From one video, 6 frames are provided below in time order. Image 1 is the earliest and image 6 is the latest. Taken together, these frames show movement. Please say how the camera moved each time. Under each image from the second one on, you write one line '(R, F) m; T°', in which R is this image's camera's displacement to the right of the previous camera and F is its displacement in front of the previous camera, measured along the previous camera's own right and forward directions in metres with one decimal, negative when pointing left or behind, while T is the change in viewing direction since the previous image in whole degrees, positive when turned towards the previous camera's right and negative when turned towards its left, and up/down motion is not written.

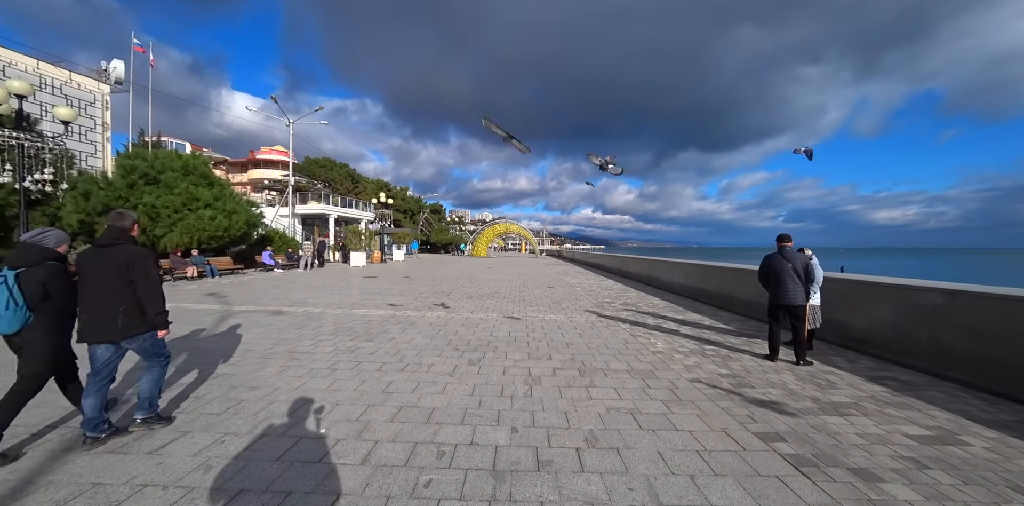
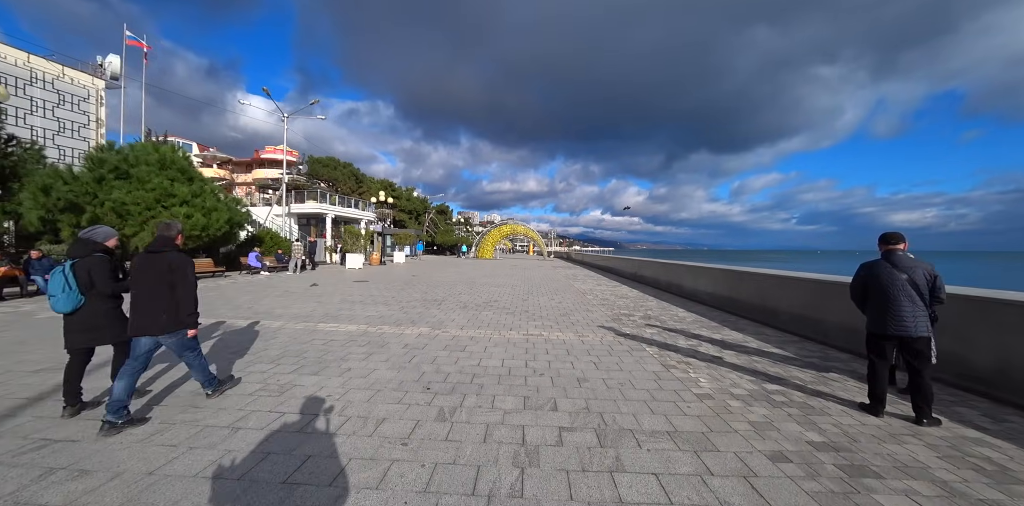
(+0.2, +1.5) m; -1°
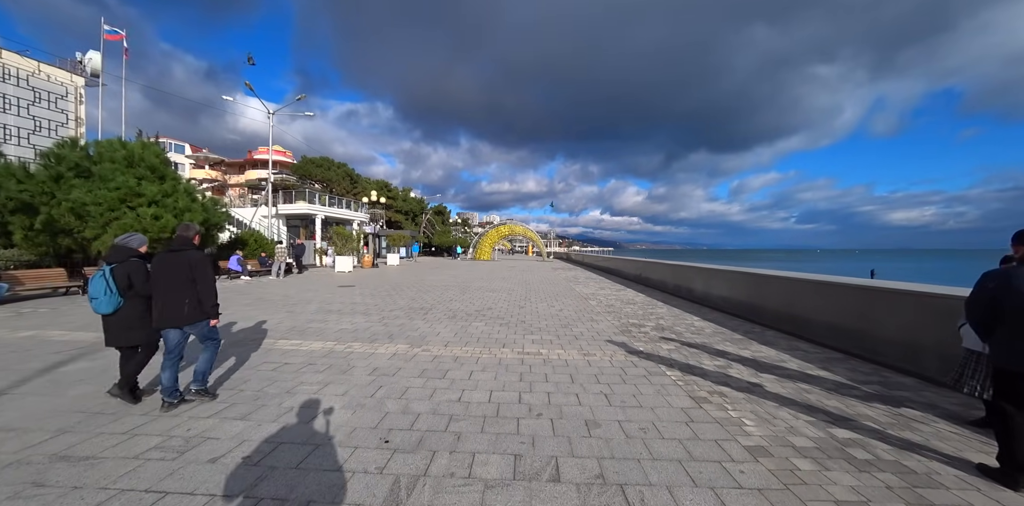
(+0.1, +1.0) m; 0°
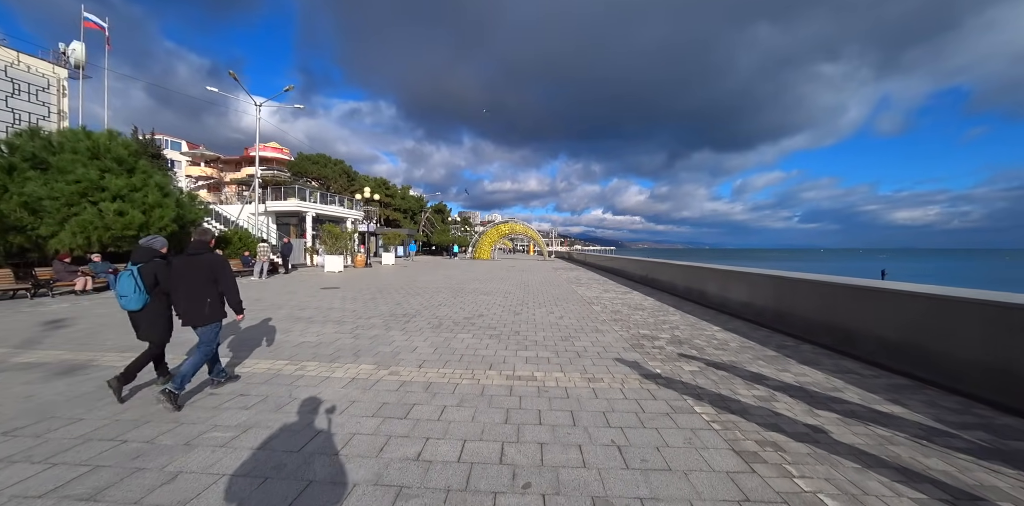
(+0.2, +1.1) m; 0°
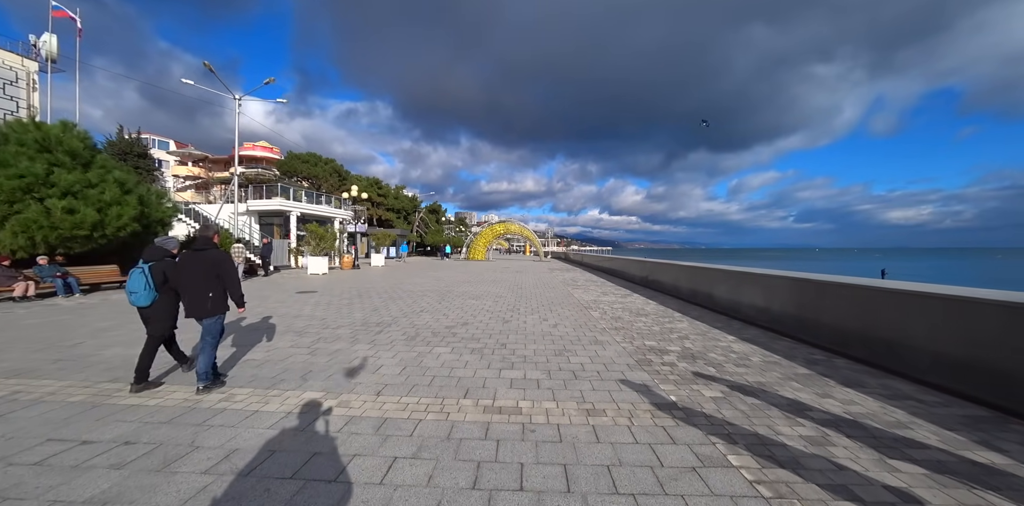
(+0.2, +0.9) m; 0°
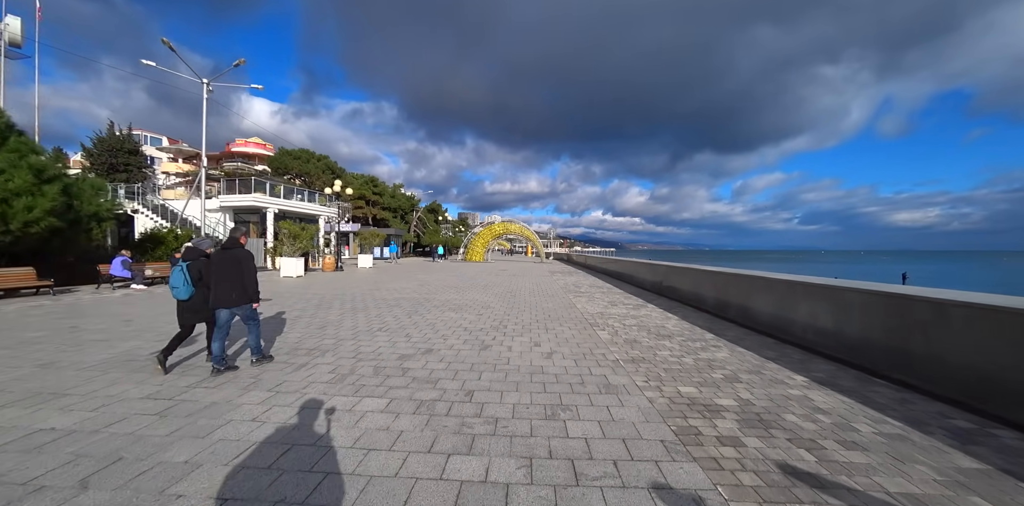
(+0.4, +2.0) m; -1°
